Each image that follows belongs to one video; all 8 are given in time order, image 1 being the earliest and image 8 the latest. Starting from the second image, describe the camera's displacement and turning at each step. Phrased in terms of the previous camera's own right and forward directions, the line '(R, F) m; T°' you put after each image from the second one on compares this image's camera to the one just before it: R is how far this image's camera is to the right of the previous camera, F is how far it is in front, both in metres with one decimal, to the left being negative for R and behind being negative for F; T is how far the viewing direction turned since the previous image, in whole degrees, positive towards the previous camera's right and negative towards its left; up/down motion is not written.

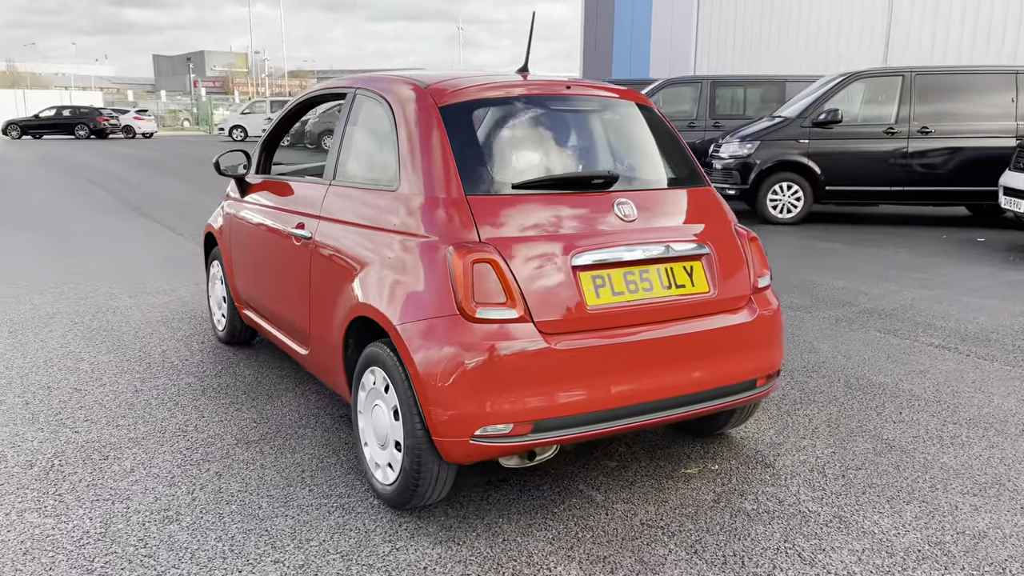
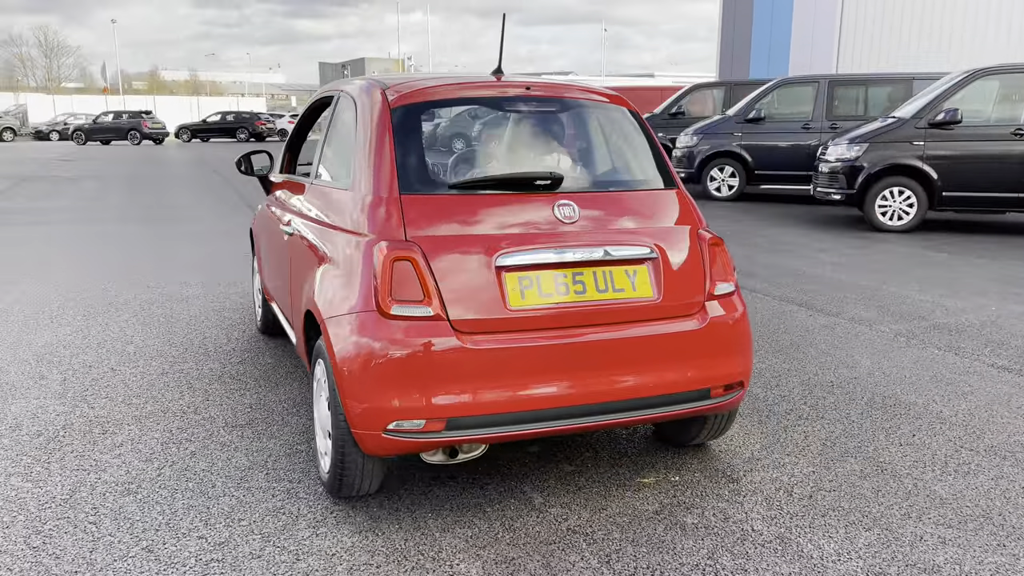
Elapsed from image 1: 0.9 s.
(+0.7, 0.0) m; -10°
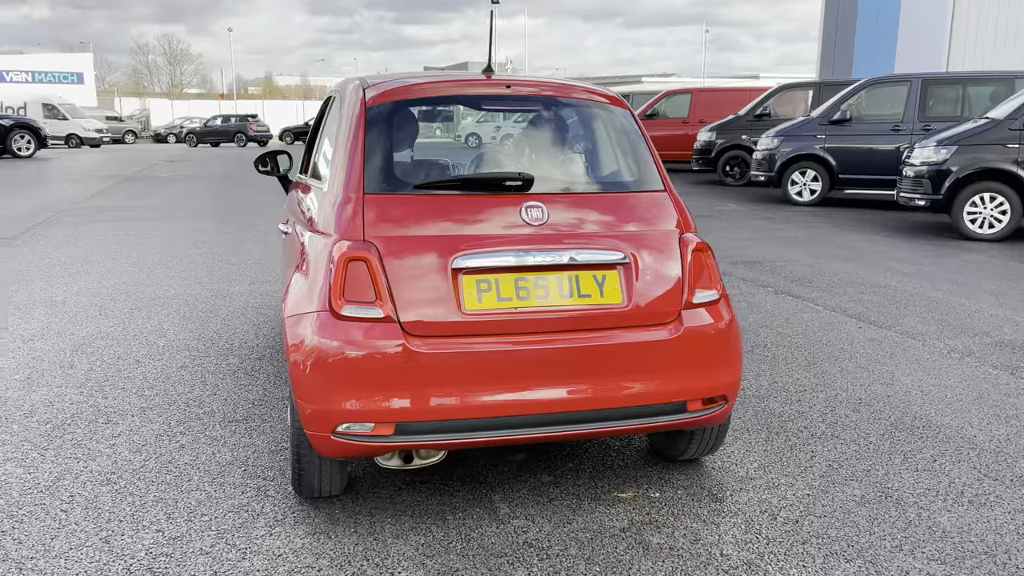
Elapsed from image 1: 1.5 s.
(+0.5, +0.1) m; -7°
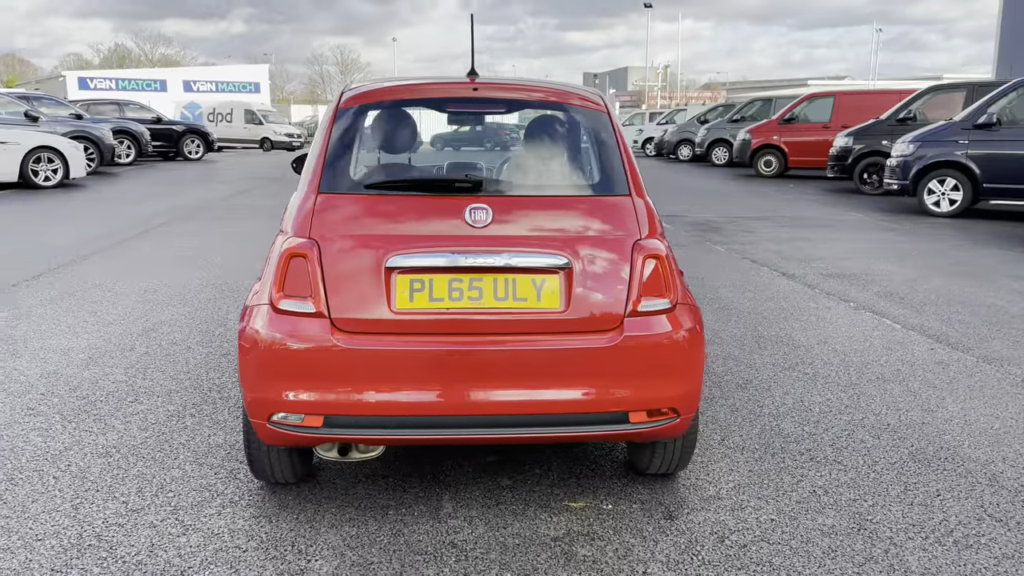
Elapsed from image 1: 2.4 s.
(+0.7, +0.1) m; -10°
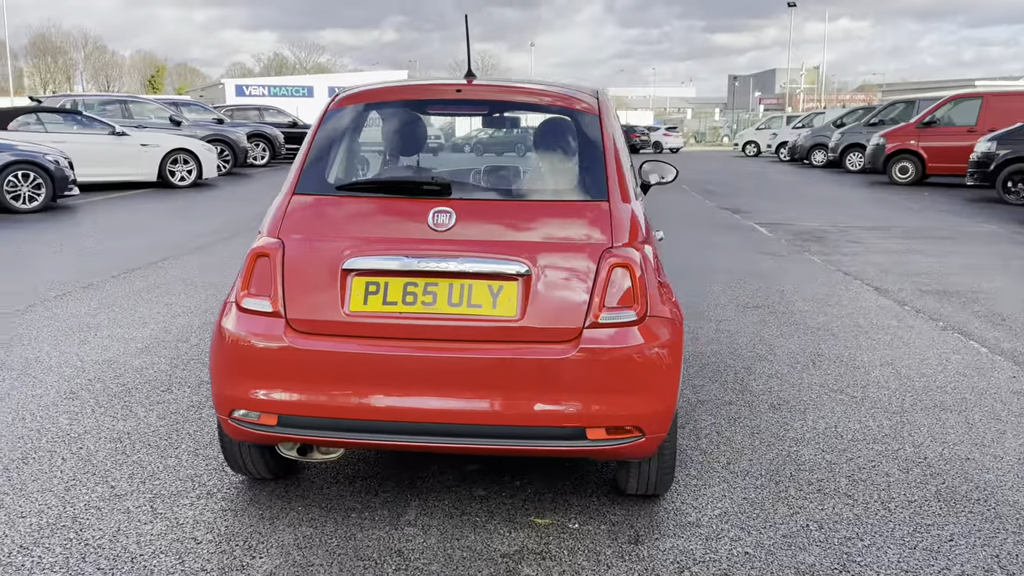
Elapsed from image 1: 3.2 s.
(+0.6, +0.1) m; -9°
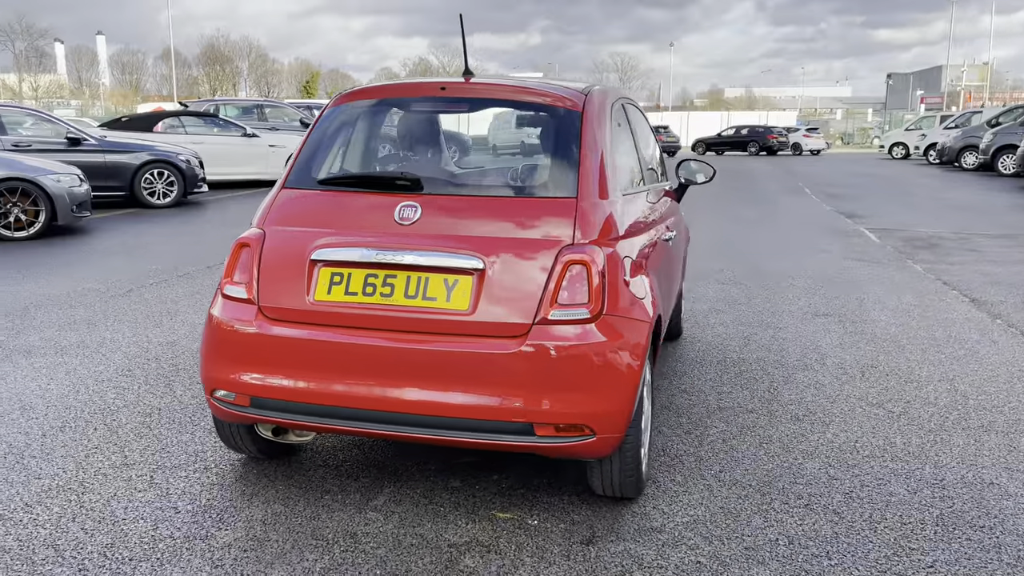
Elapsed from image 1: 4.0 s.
(+0.6, 0.0) m; -9°
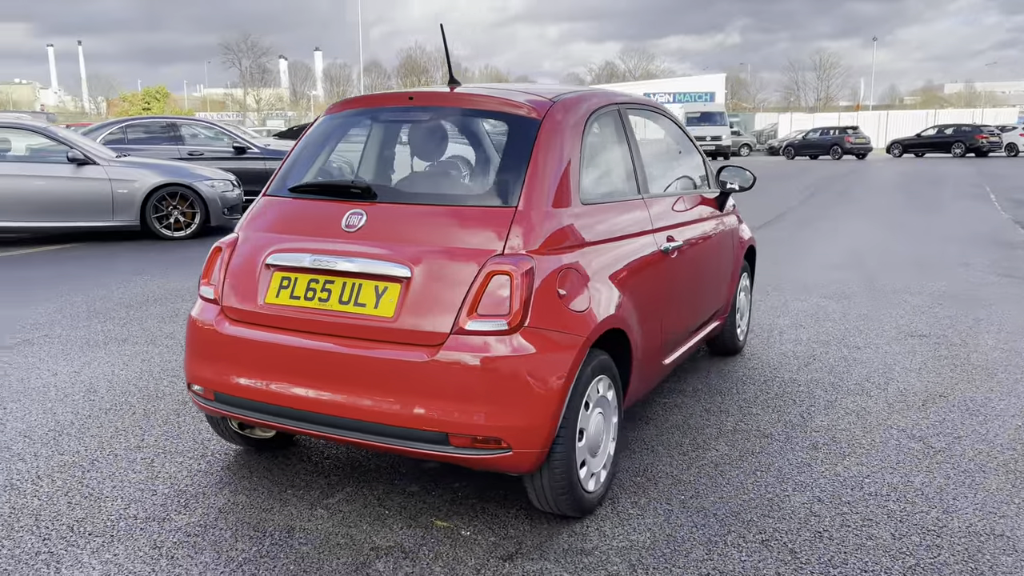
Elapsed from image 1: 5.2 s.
(+0.9, +0.1) m; -13°
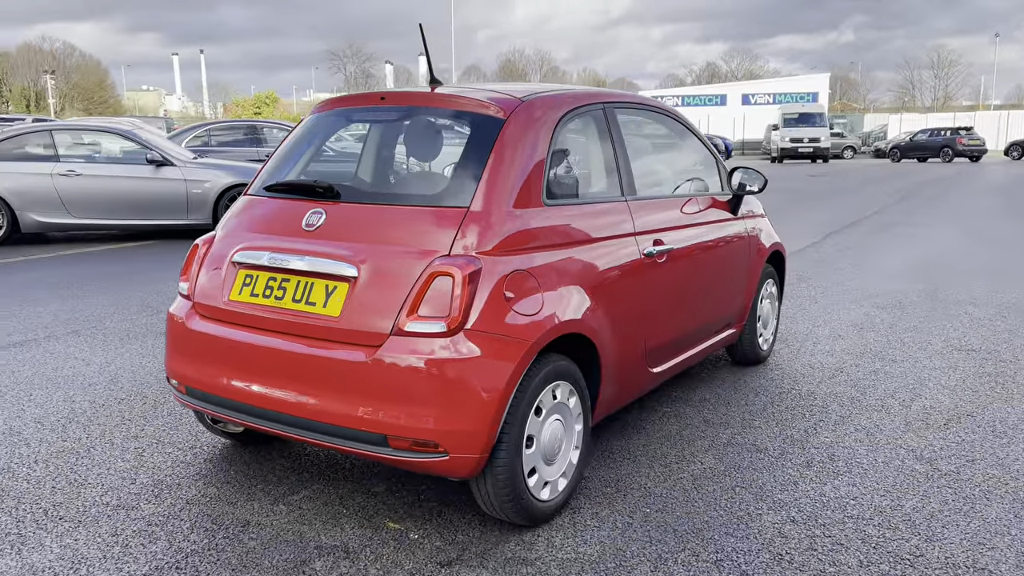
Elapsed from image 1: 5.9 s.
(+0.5, +0.1) m; -7°
